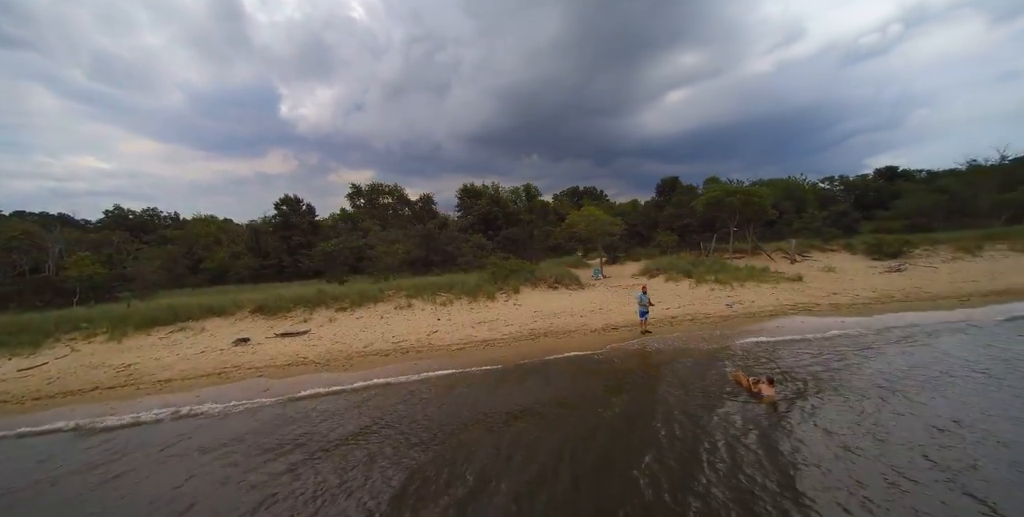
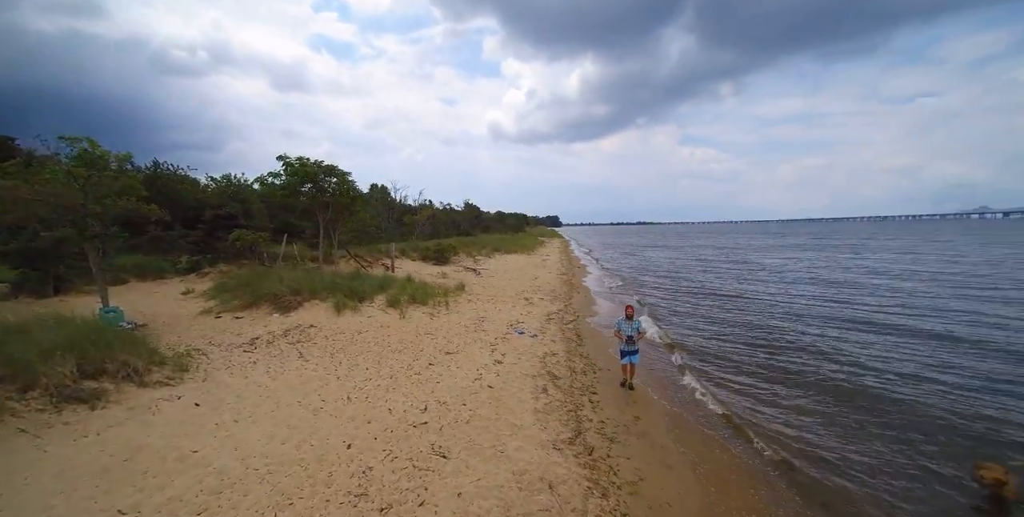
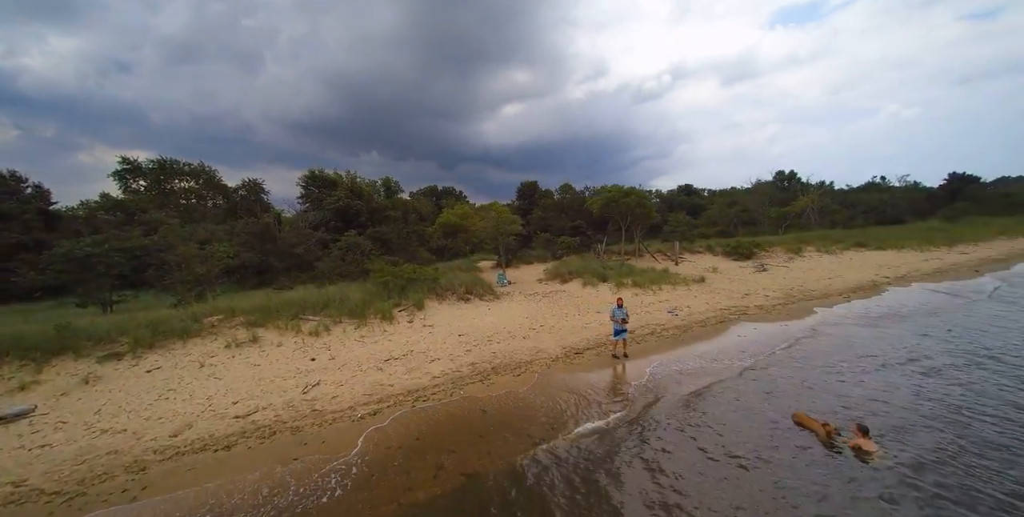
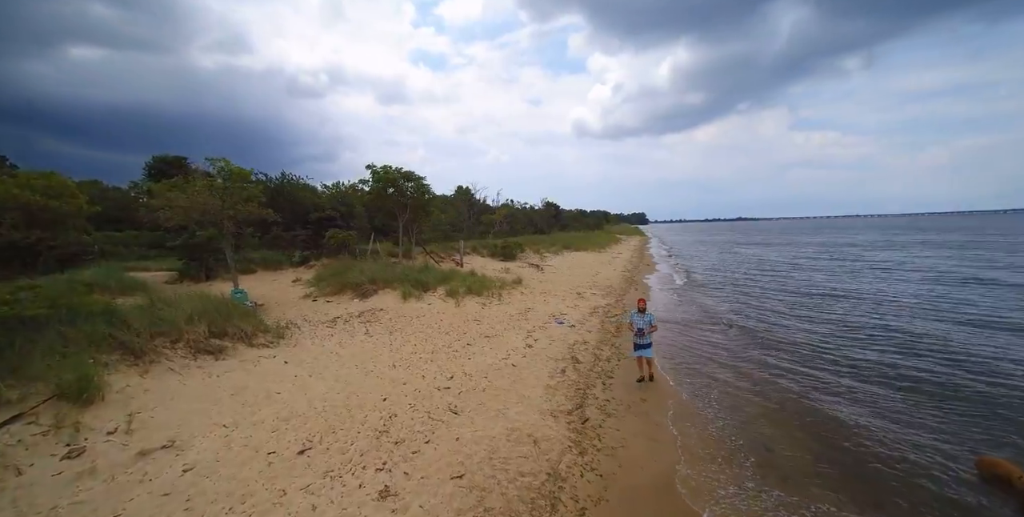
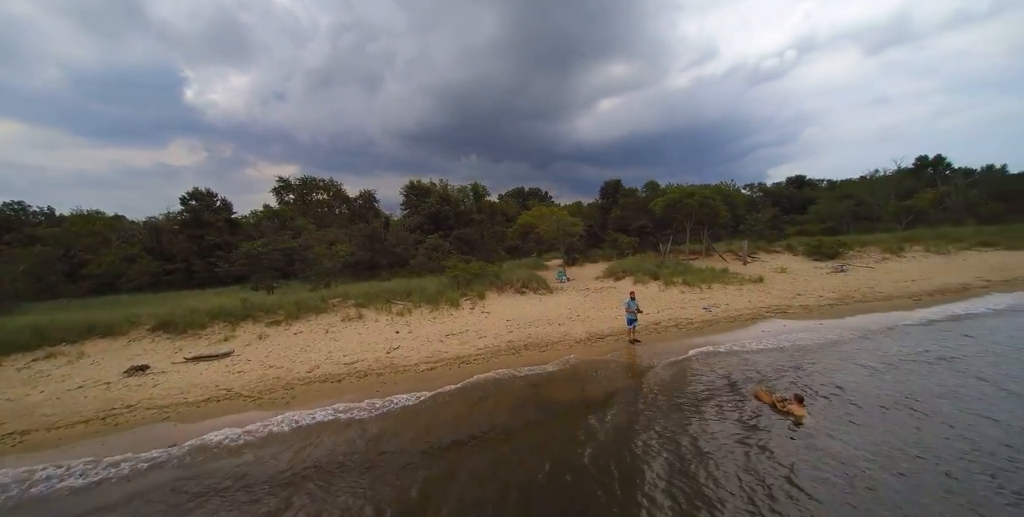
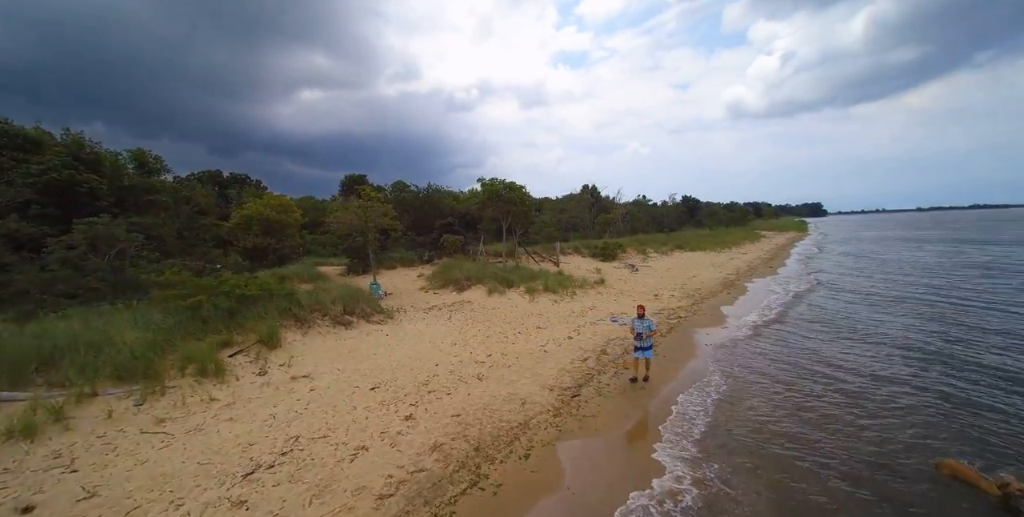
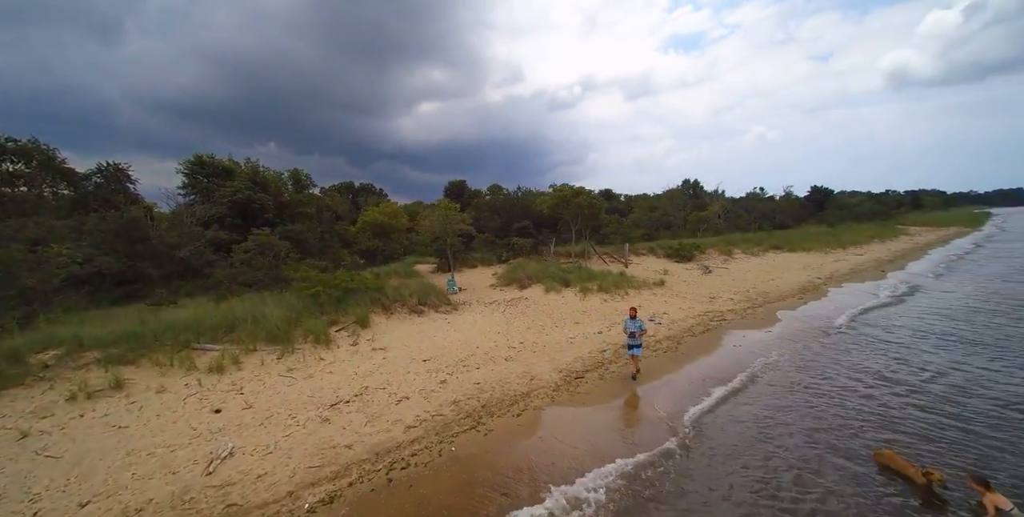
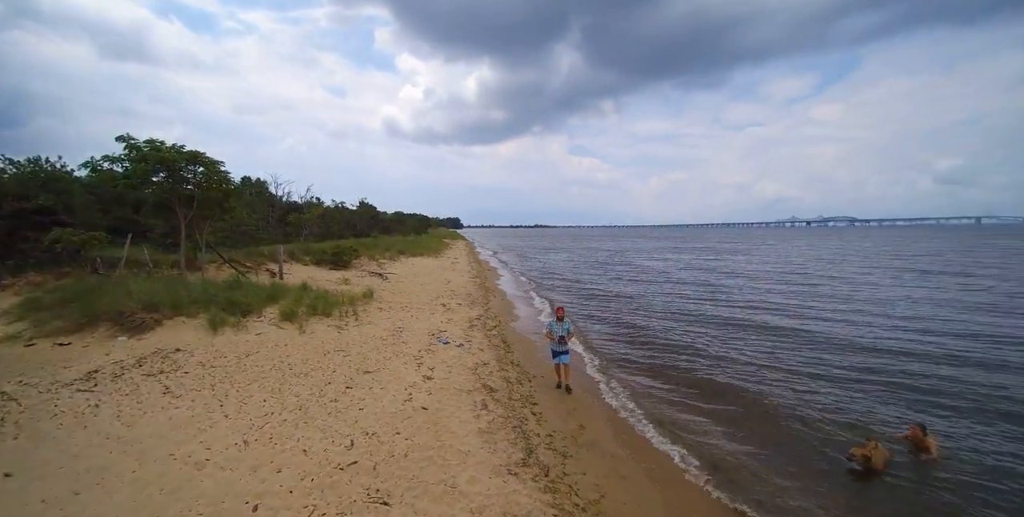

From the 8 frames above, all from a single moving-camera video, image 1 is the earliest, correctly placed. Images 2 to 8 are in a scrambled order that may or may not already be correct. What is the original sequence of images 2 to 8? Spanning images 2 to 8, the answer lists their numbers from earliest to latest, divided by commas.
5, 3, 7, 6, 4, 2, 8
